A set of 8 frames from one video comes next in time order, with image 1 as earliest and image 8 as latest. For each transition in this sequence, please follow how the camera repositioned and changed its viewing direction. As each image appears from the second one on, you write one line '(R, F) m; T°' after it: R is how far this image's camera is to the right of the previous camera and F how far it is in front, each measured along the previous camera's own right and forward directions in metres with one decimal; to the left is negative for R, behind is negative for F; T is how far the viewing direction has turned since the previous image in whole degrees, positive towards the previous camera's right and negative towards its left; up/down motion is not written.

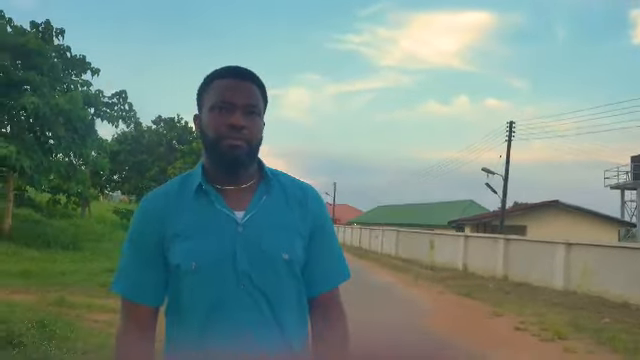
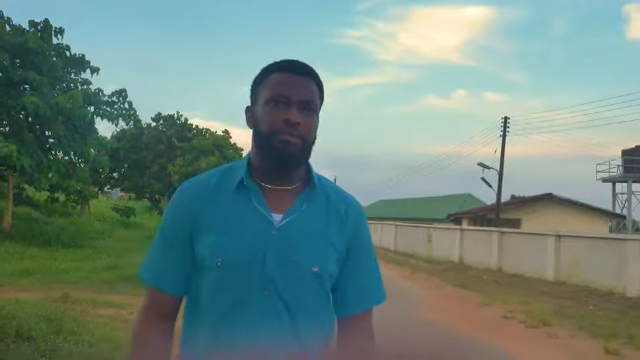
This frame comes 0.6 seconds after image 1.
(+0.1, -0.4) m; 0°
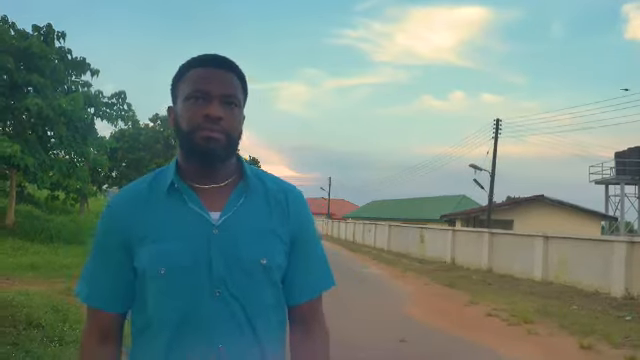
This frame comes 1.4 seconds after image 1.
(+0.1, -0.4) m; 0°
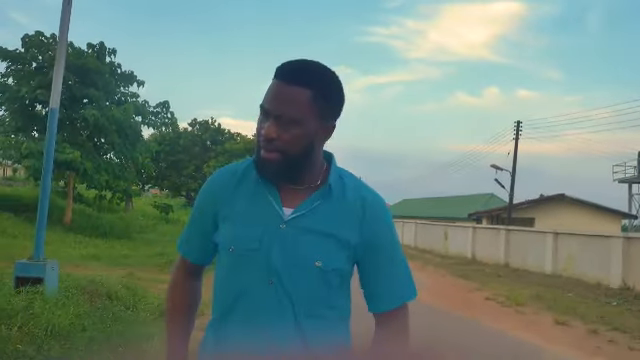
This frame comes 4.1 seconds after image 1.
(+0.2, -1.8) m; -3°
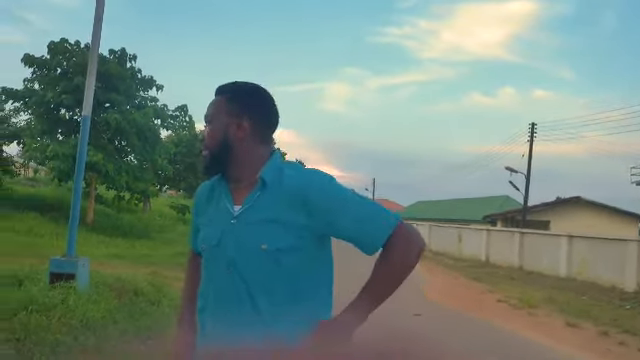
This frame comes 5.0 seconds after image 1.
(0.0, -0.3) m; -1°
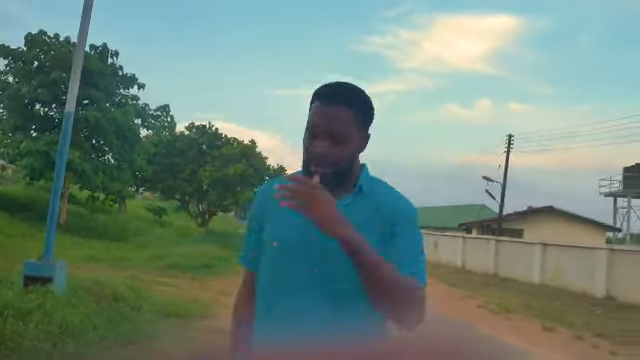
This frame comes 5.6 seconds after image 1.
(-0.1, -0.2) m; +2°
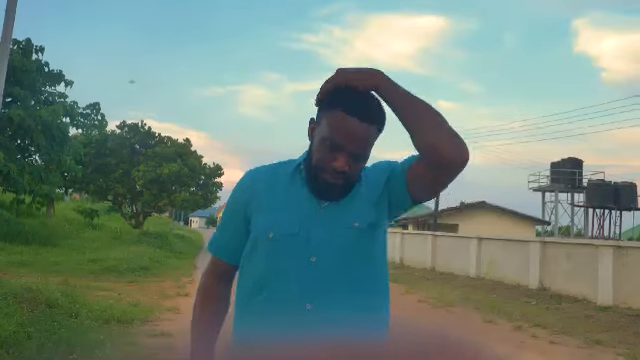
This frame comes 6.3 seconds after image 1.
(-0.1, +0.1) m; +5°
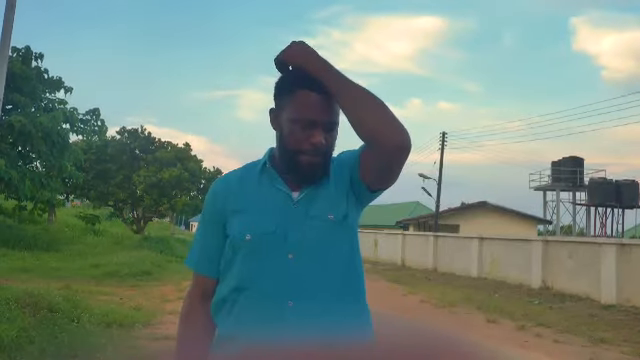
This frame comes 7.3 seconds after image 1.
(0.0, 0.0) m; 0°
